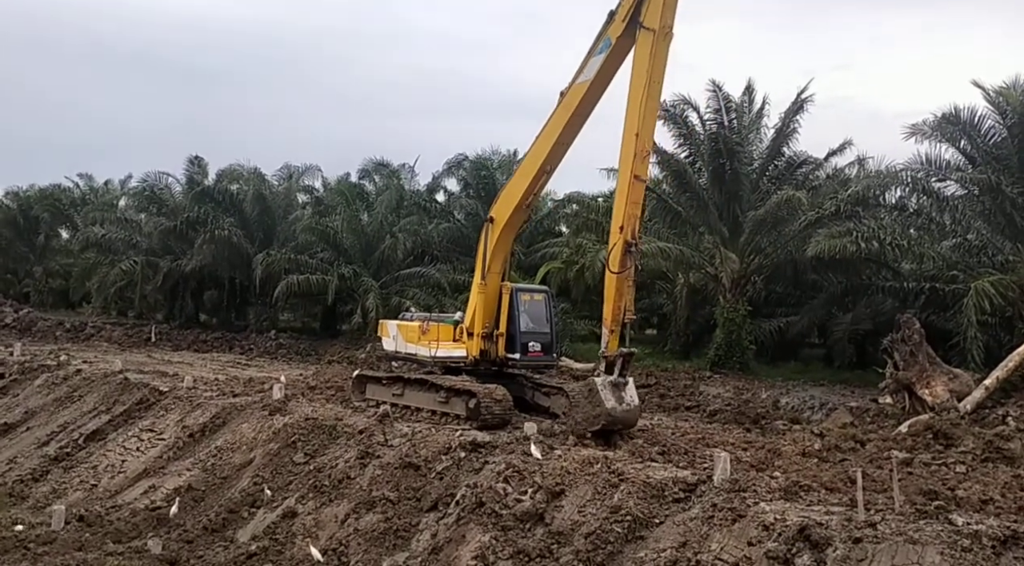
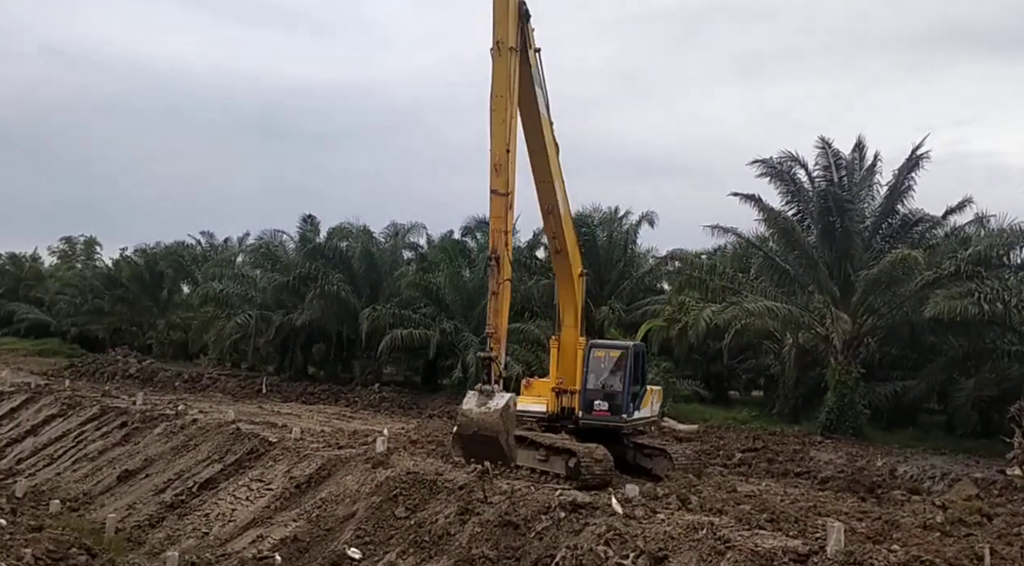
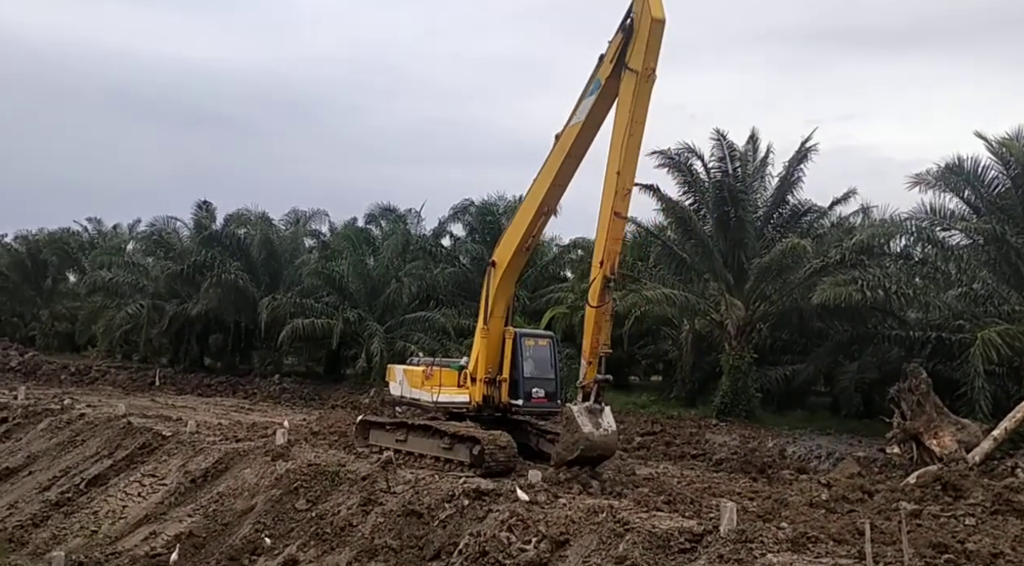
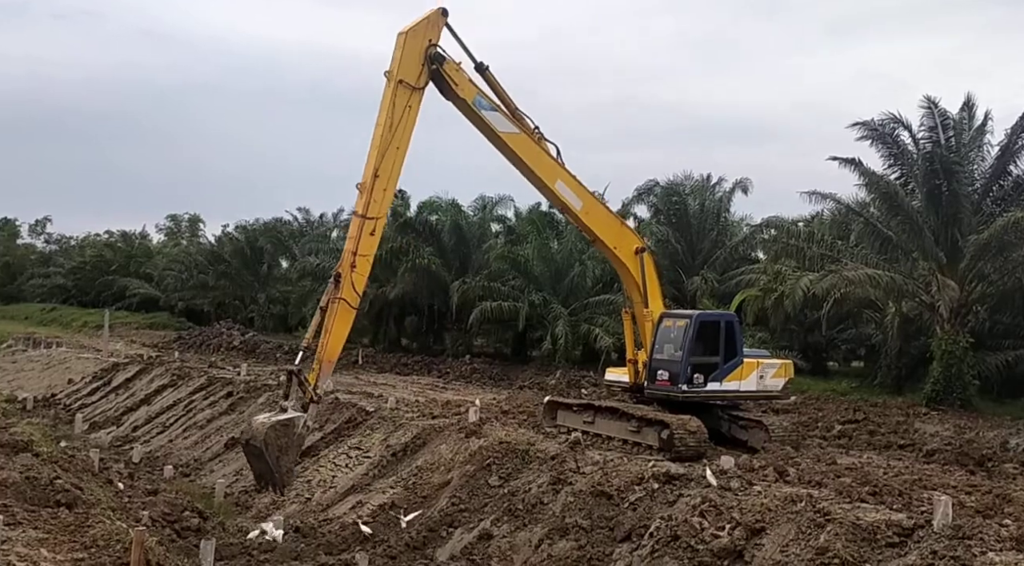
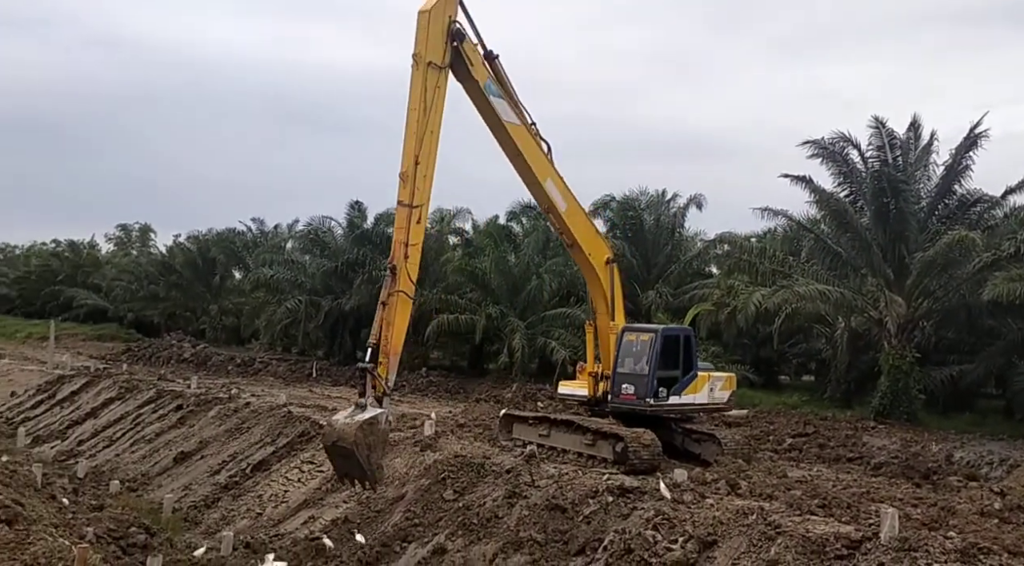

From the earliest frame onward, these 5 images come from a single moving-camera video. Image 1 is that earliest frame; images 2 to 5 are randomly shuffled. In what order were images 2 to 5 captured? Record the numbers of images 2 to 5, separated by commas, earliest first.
3, 2, 5, 4
